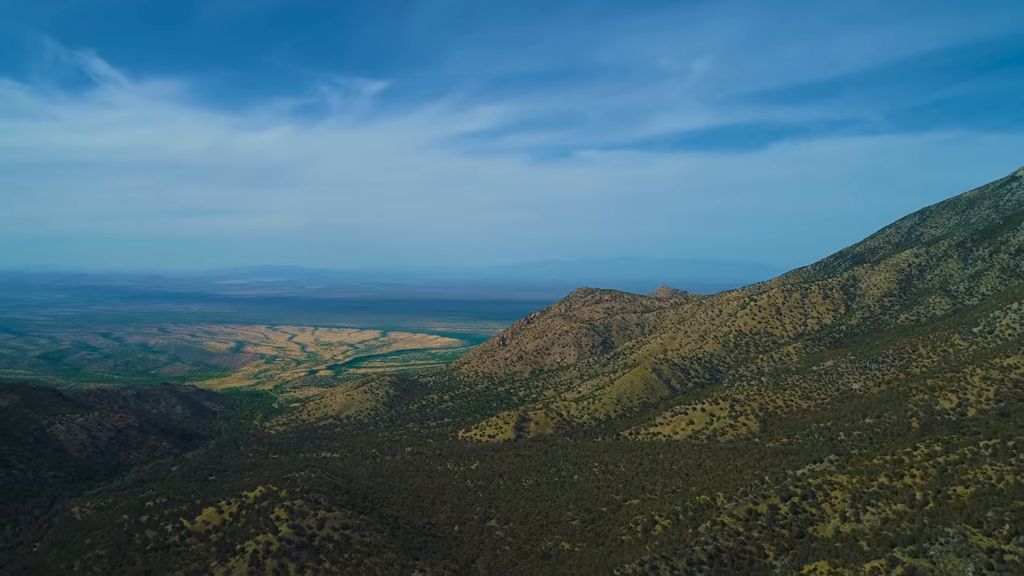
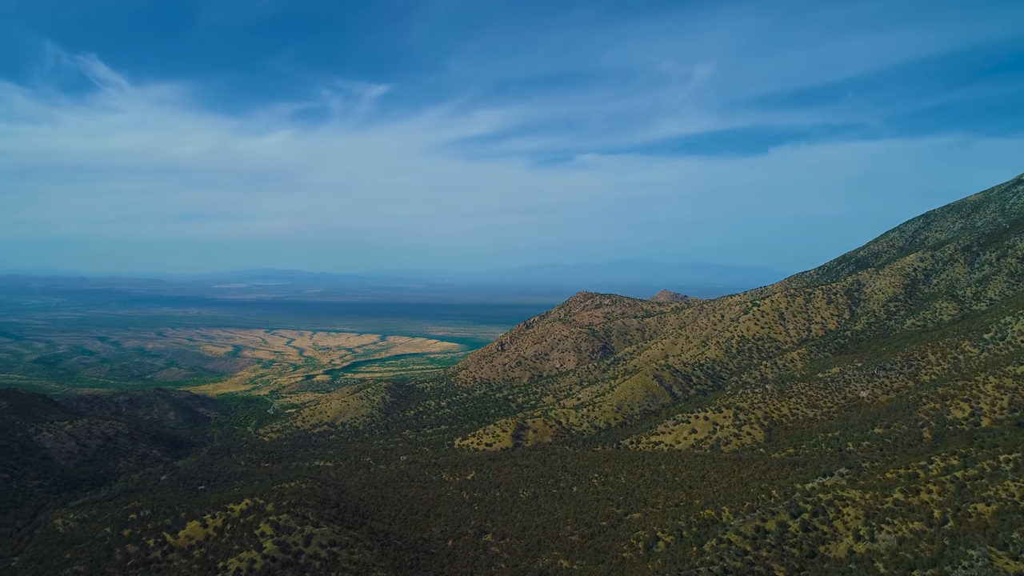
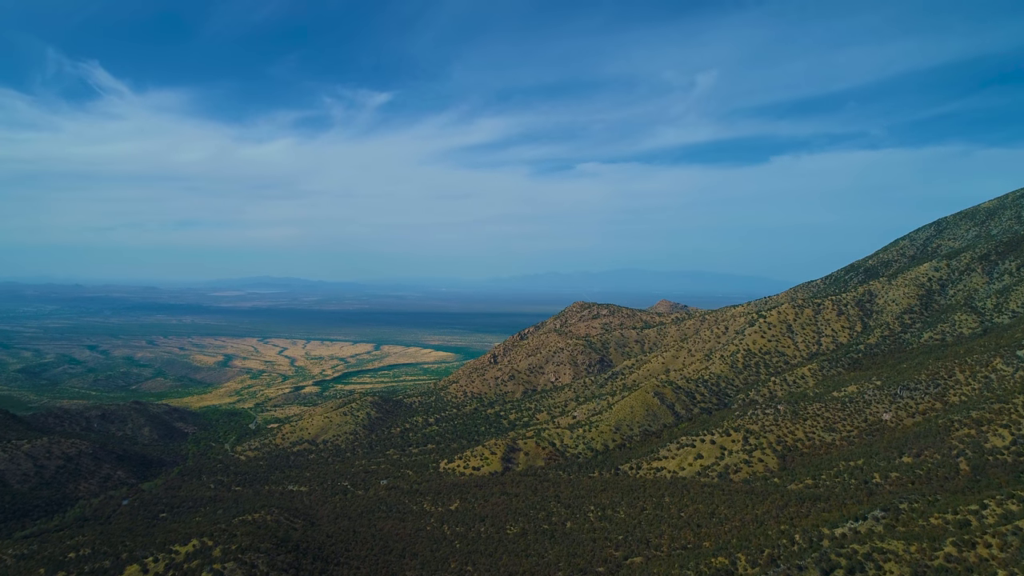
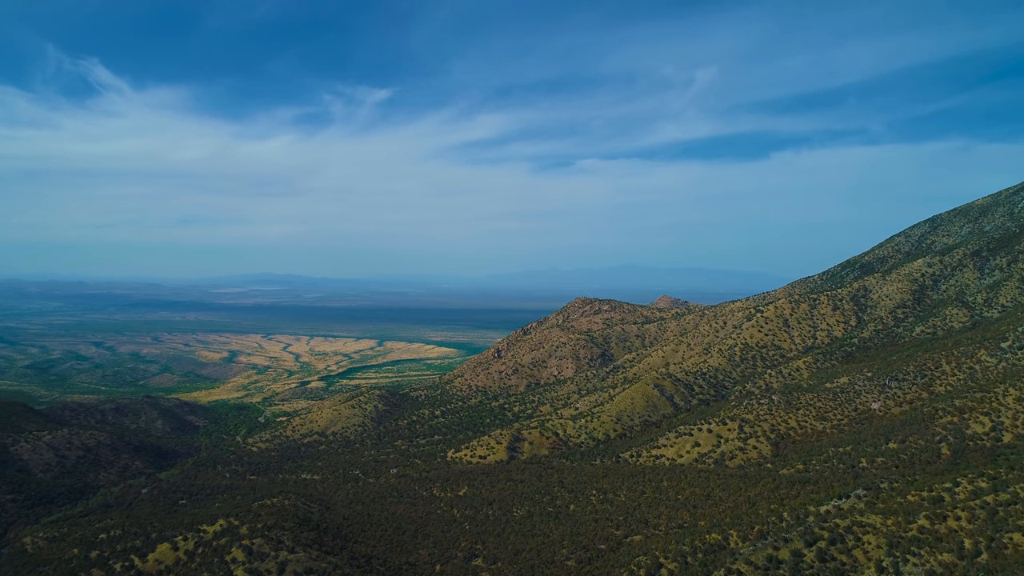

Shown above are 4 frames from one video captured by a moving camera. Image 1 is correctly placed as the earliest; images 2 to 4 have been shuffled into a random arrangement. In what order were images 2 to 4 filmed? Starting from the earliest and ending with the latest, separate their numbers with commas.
2, 4, 3
